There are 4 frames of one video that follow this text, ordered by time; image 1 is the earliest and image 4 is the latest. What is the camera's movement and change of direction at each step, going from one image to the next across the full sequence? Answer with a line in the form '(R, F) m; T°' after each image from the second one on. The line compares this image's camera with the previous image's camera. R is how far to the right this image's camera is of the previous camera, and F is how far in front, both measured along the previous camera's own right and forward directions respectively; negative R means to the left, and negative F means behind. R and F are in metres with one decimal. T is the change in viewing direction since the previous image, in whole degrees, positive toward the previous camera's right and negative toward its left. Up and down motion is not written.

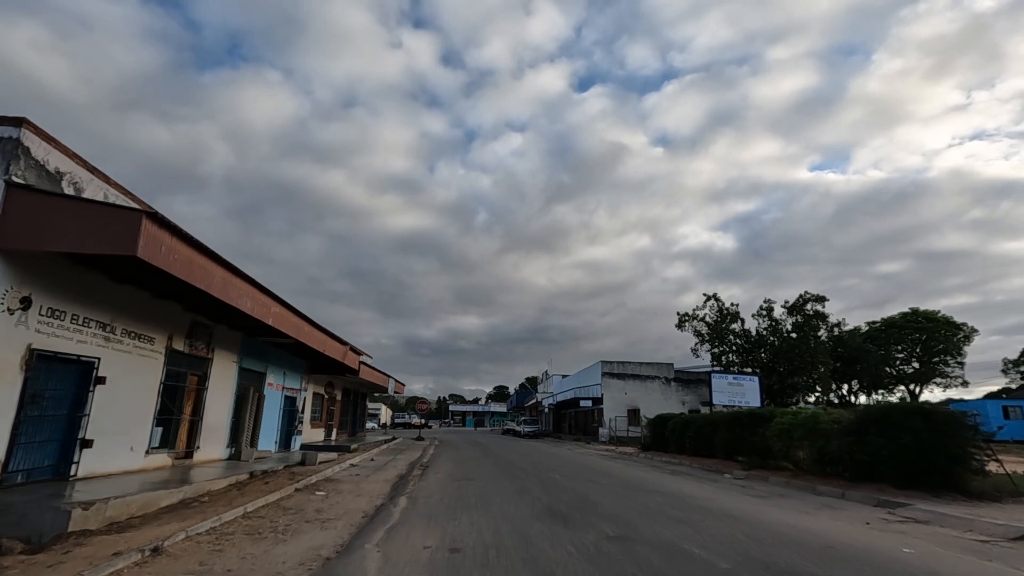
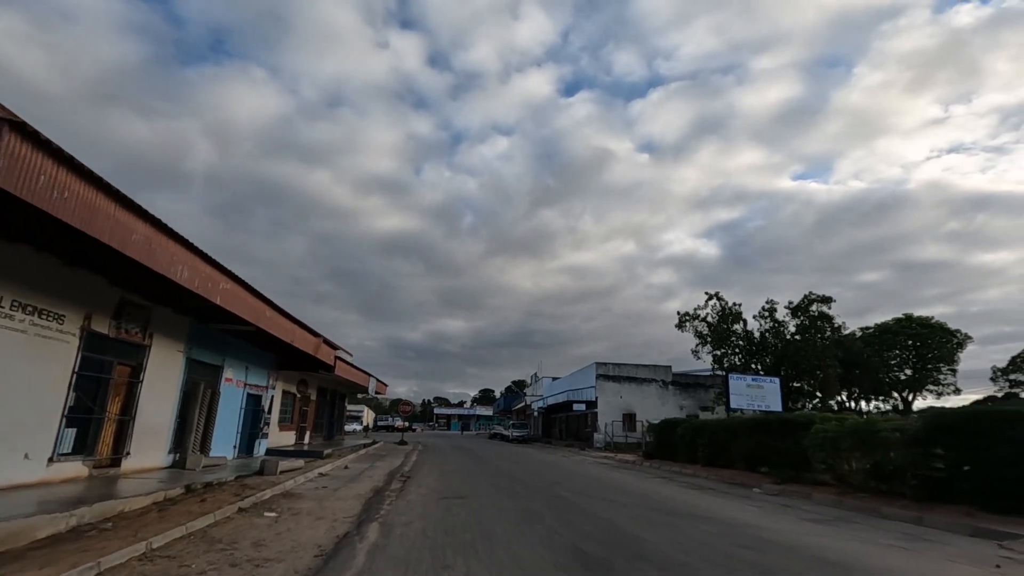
(-0.4, +2.6) m; +1°
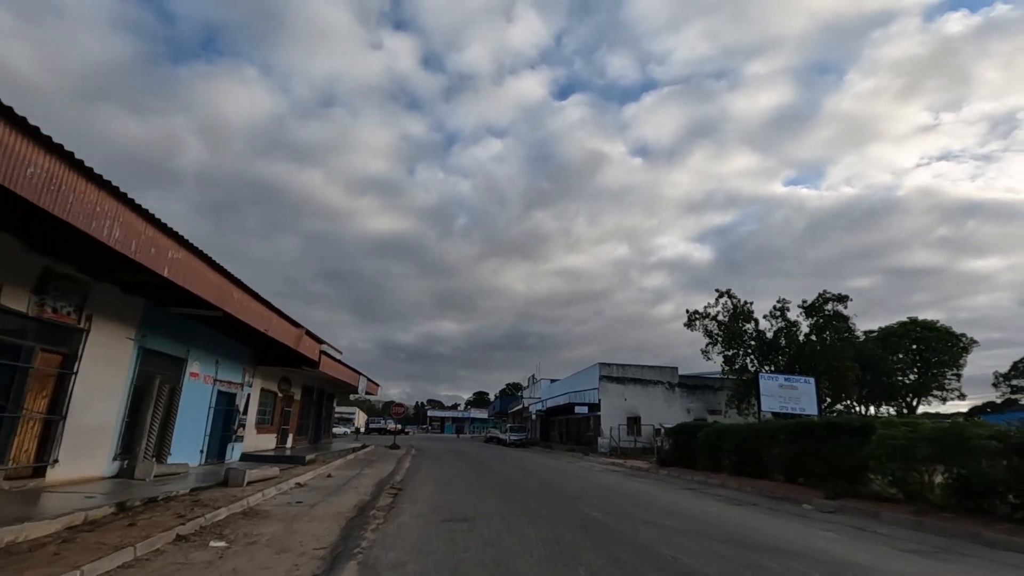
(-0.4, +2.3) m; +1°
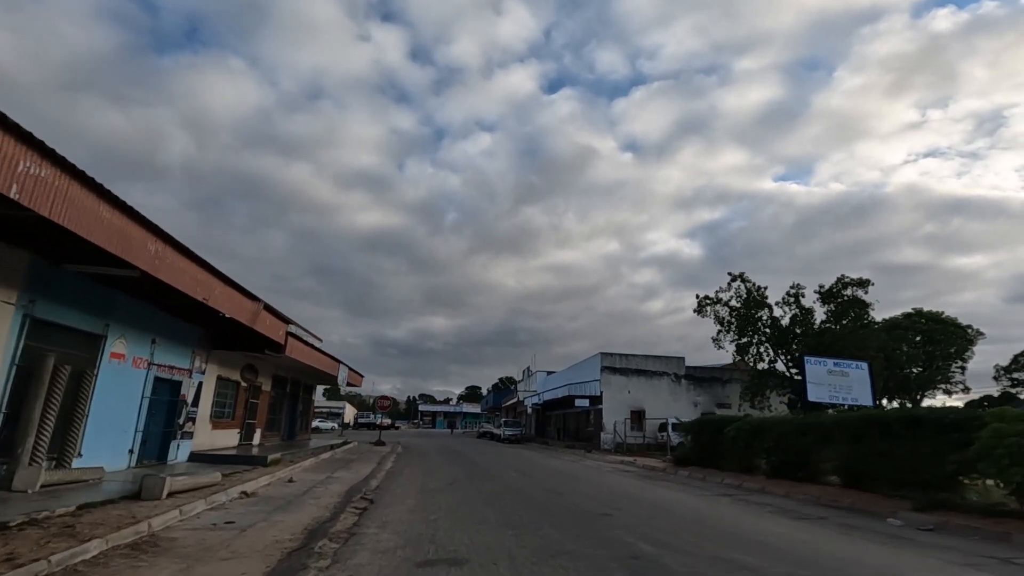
(-0.2, +3.0) m; +1°
